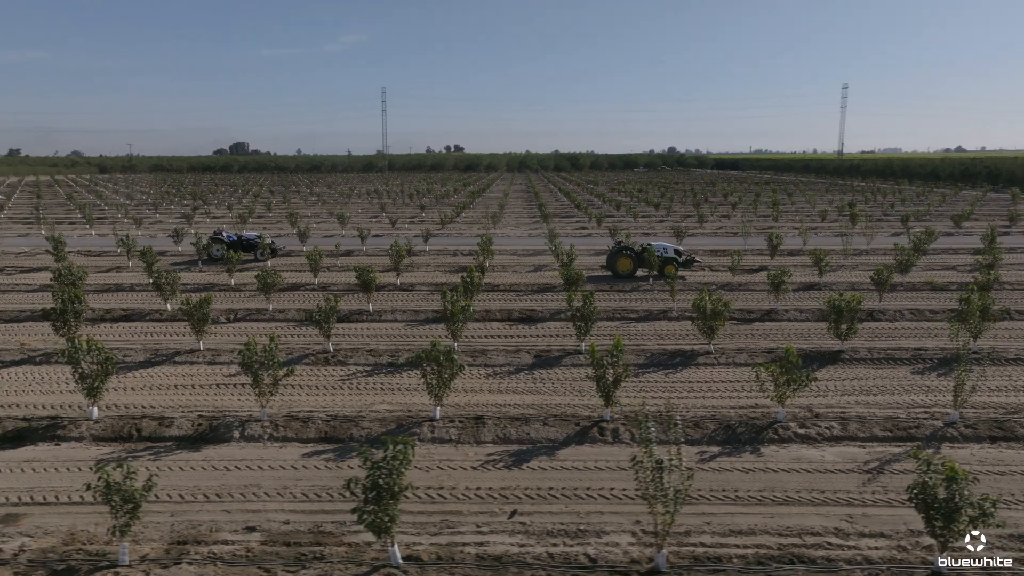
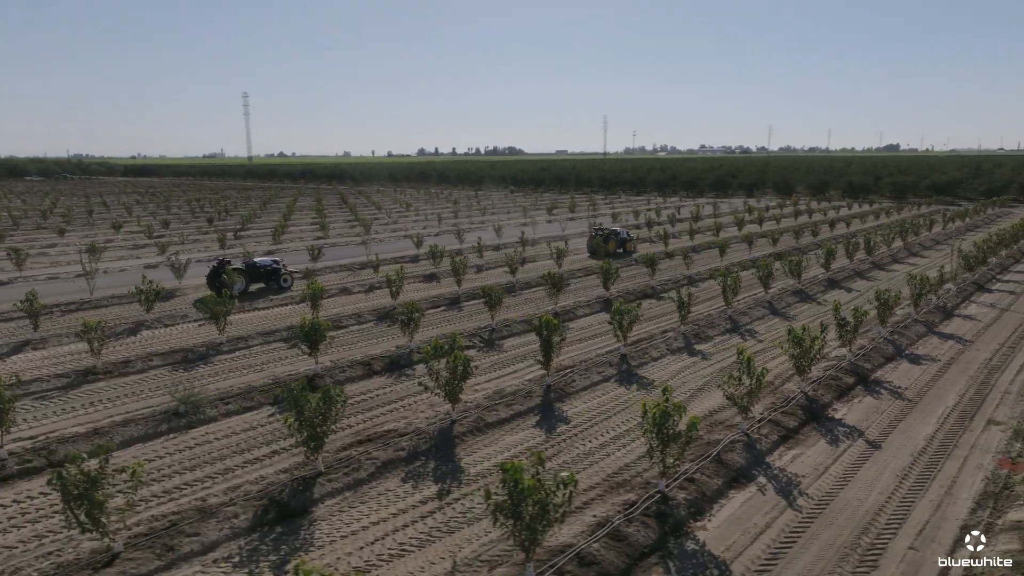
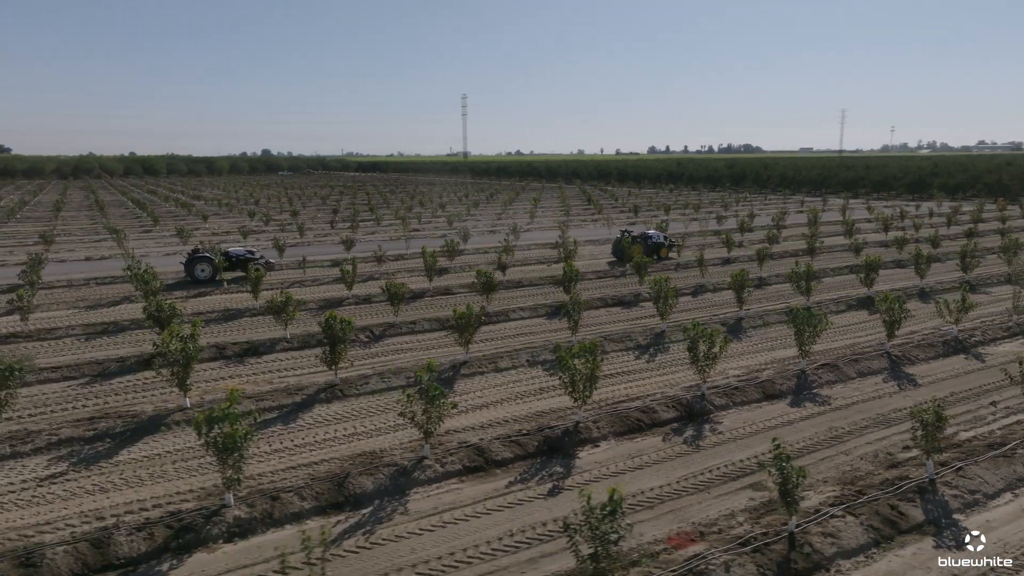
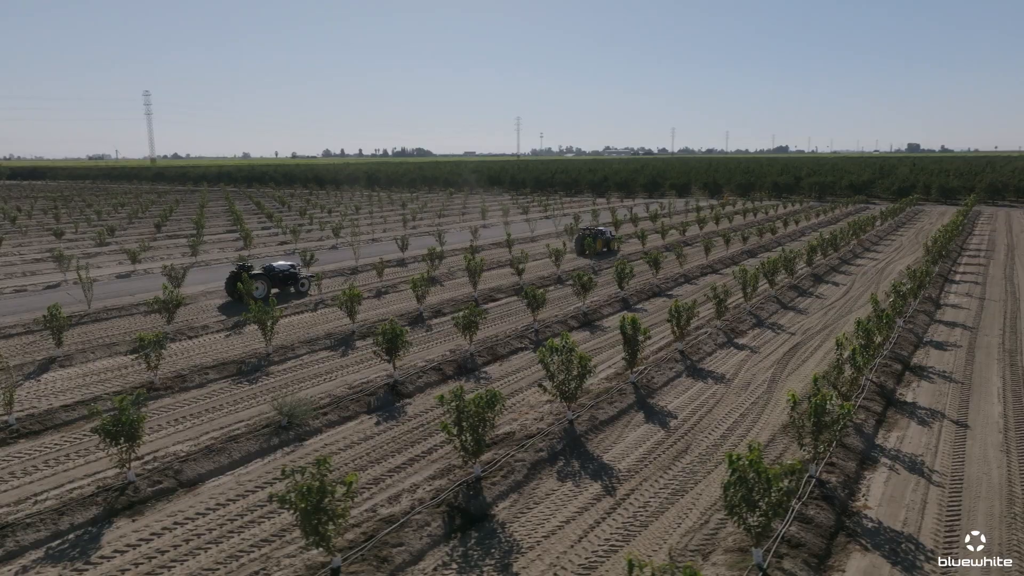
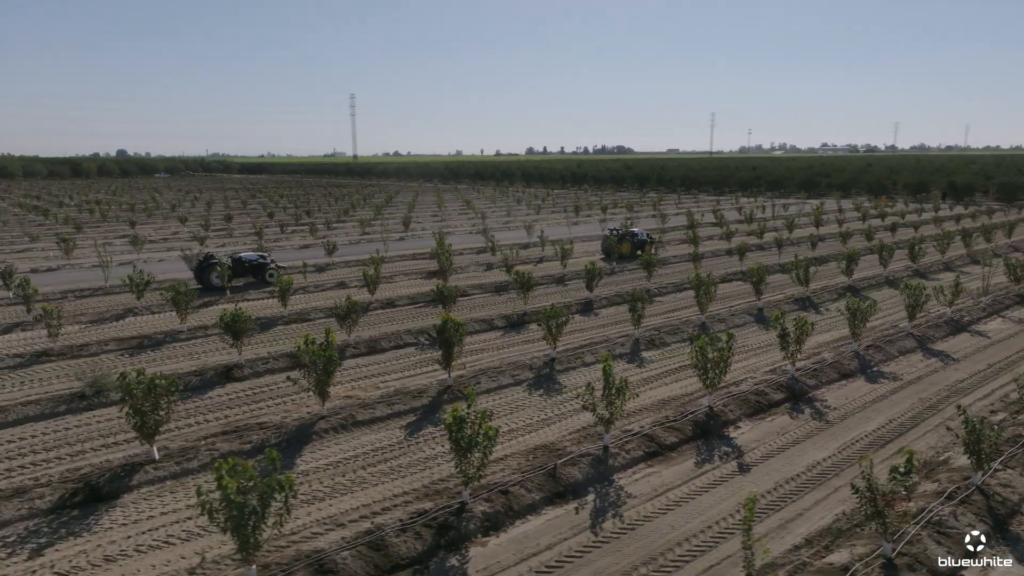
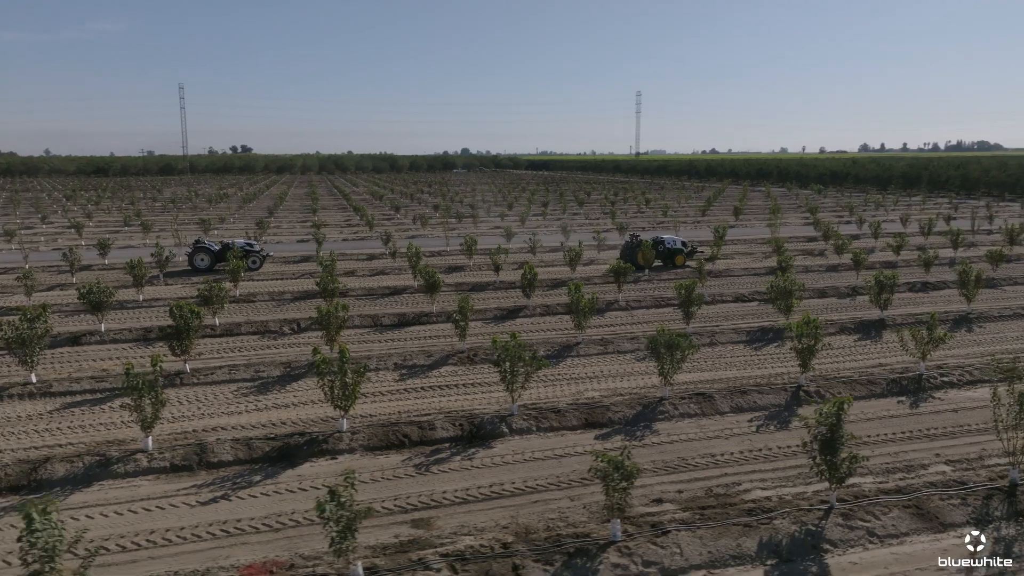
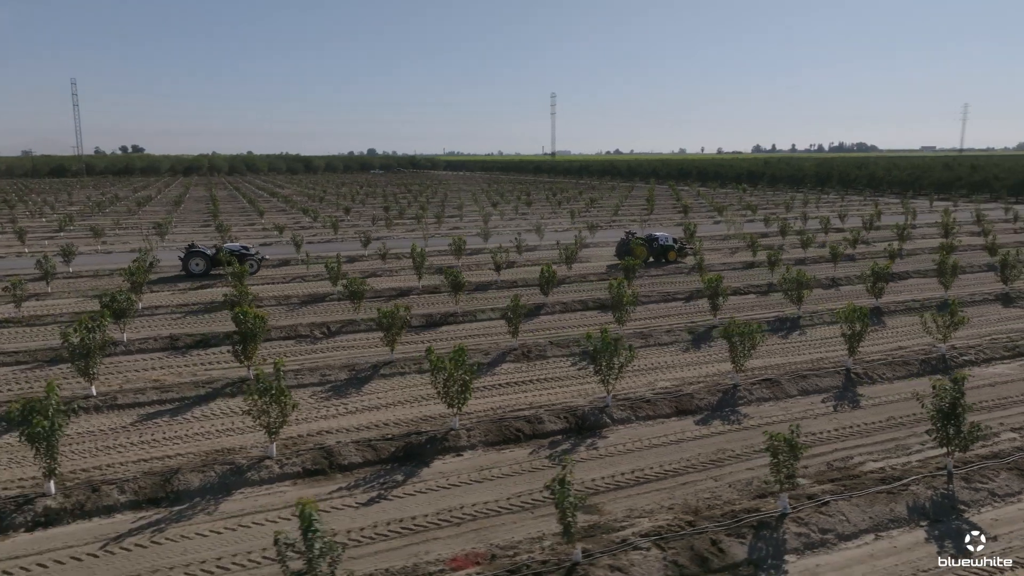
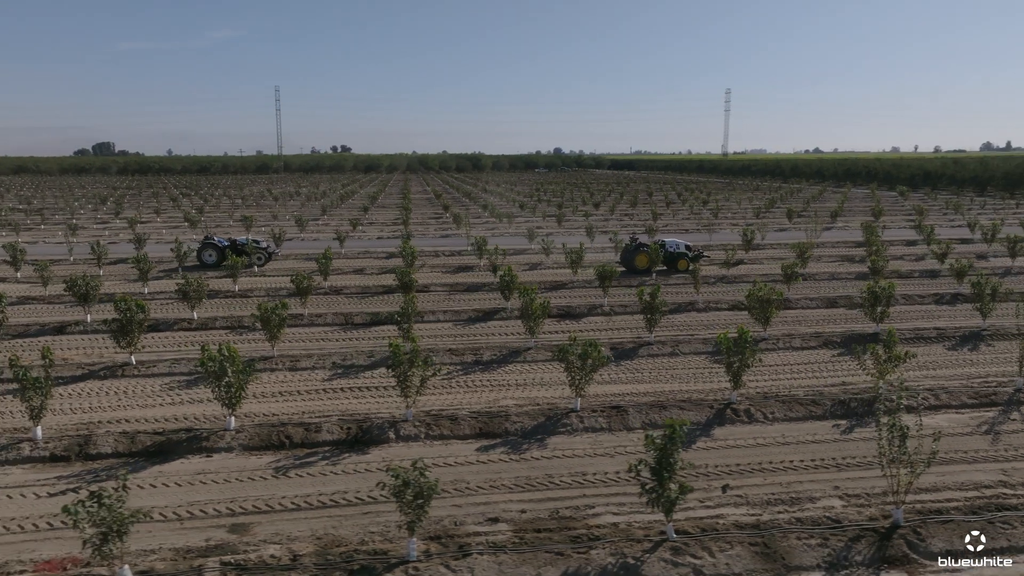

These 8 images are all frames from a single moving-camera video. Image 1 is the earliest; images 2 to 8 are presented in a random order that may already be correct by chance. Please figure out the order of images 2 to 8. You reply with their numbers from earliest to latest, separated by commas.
8, 6, 7, 3, 5, 2, 4
